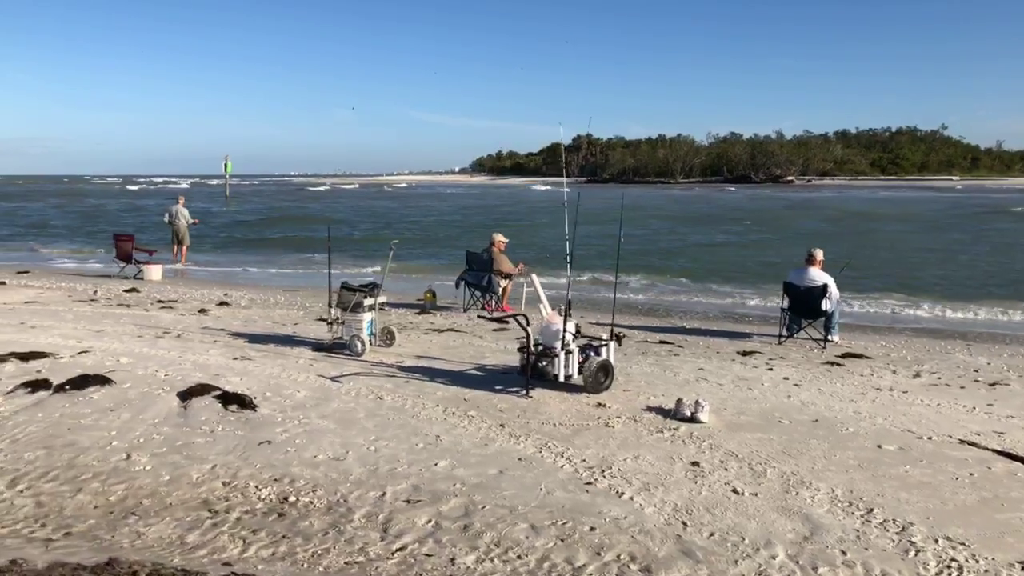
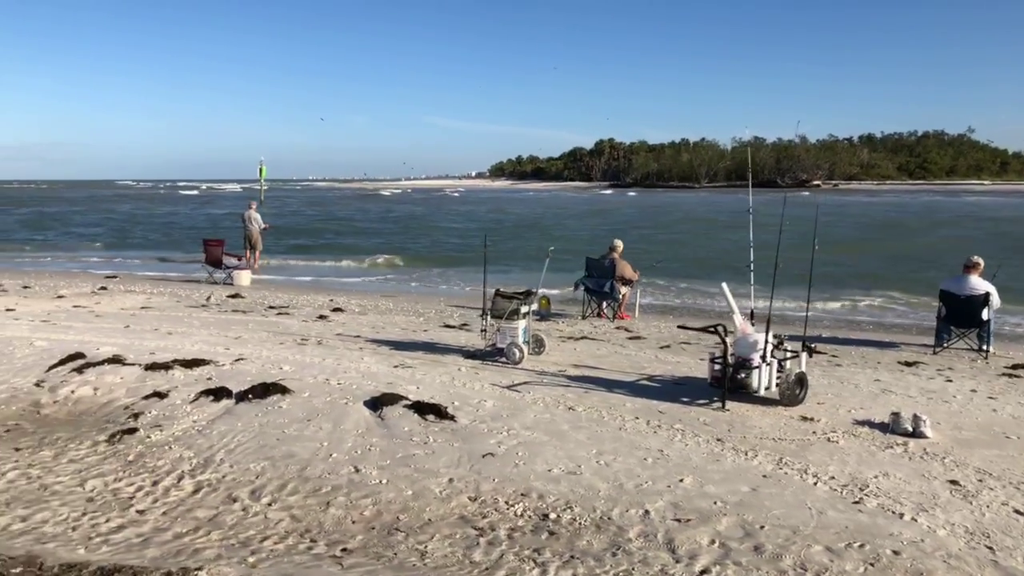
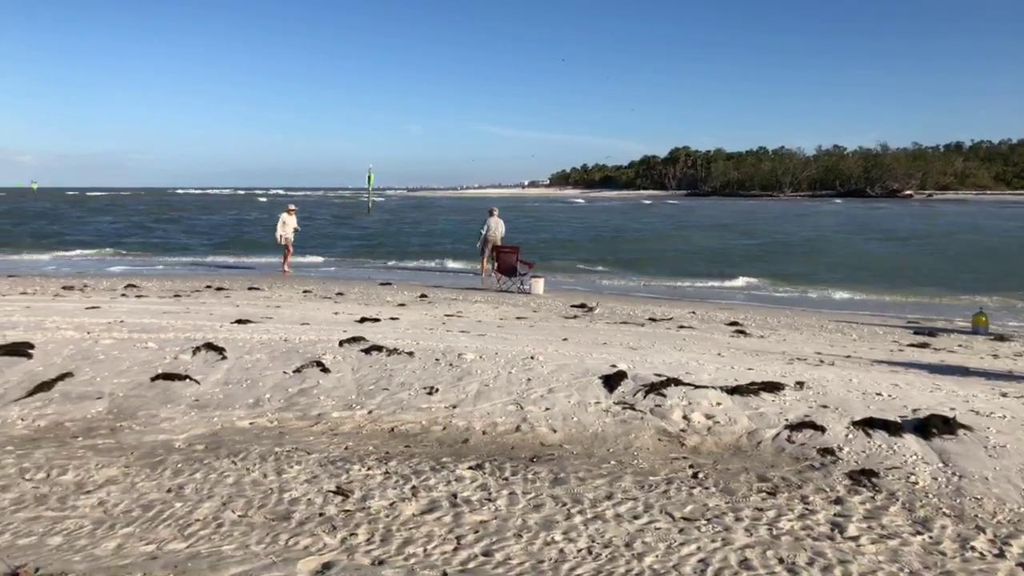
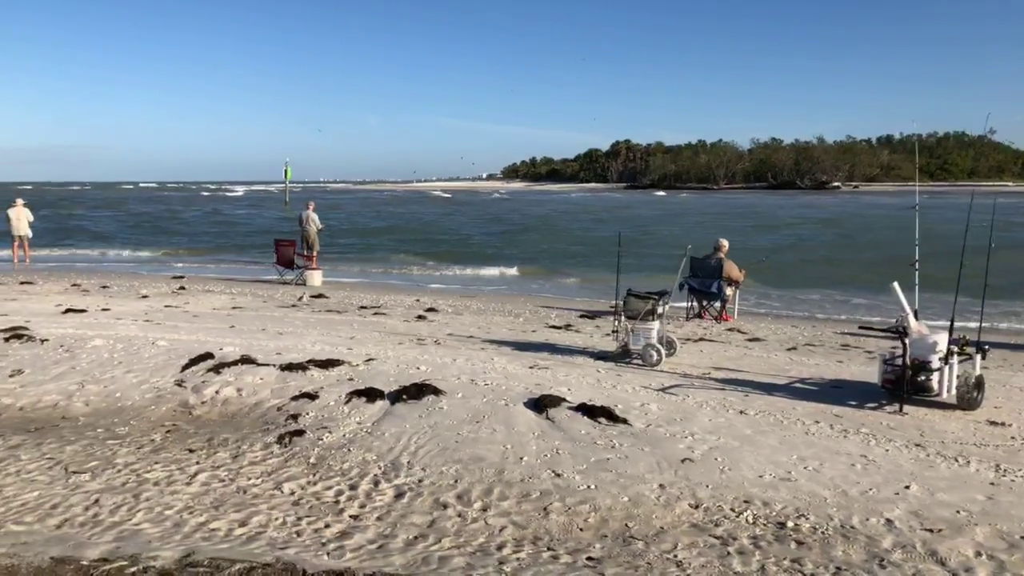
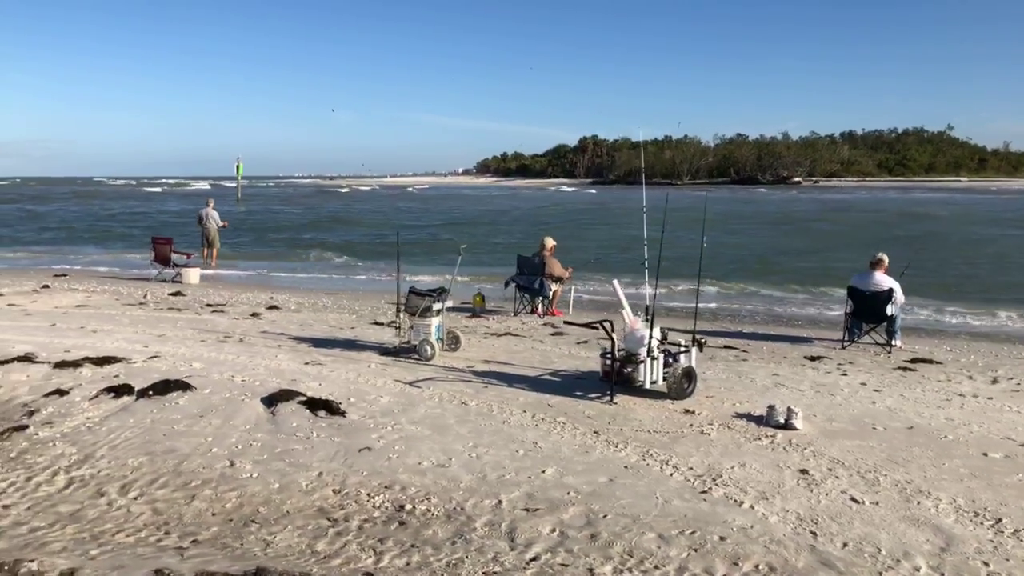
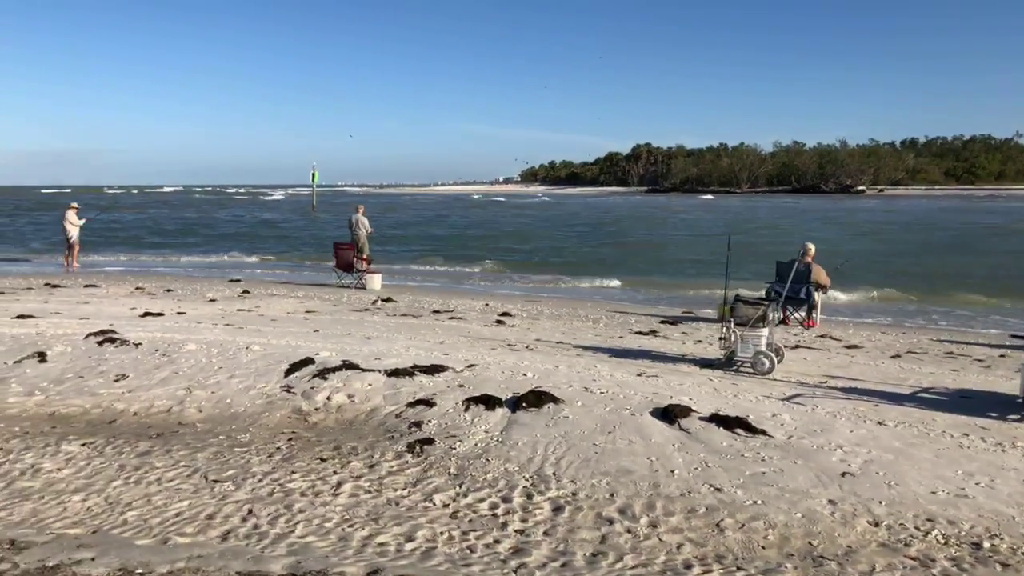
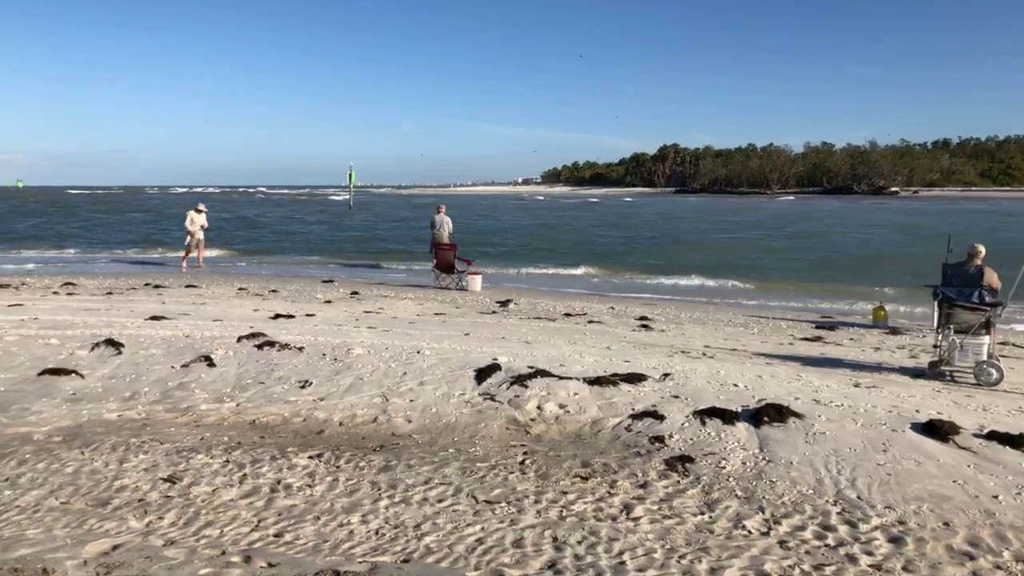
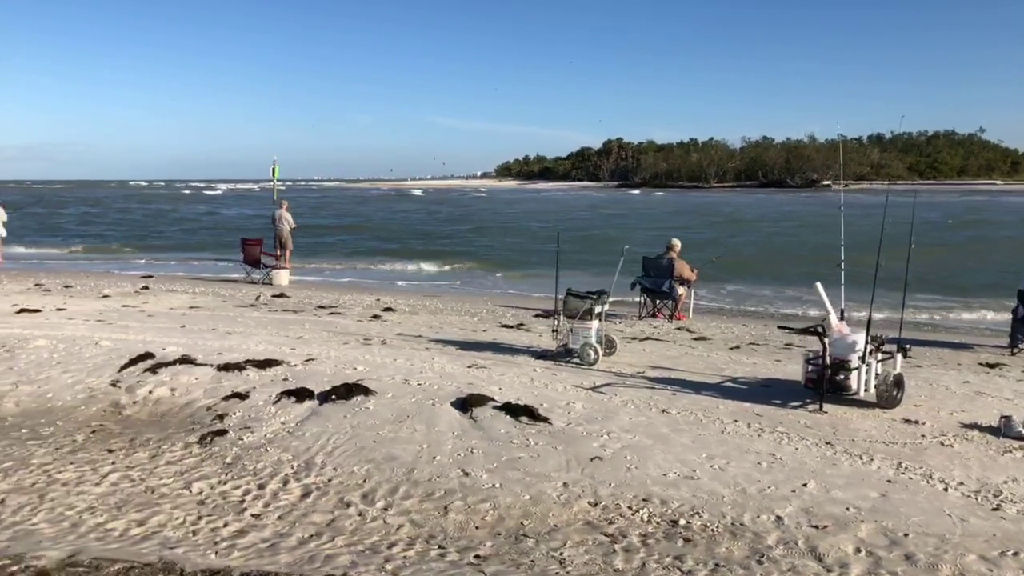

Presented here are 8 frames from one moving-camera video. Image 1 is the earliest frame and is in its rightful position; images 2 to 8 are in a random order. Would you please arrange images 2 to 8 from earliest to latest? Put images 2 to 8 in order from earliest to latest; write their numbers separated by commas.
5, 2, 8, 4, 6, 7, 3
